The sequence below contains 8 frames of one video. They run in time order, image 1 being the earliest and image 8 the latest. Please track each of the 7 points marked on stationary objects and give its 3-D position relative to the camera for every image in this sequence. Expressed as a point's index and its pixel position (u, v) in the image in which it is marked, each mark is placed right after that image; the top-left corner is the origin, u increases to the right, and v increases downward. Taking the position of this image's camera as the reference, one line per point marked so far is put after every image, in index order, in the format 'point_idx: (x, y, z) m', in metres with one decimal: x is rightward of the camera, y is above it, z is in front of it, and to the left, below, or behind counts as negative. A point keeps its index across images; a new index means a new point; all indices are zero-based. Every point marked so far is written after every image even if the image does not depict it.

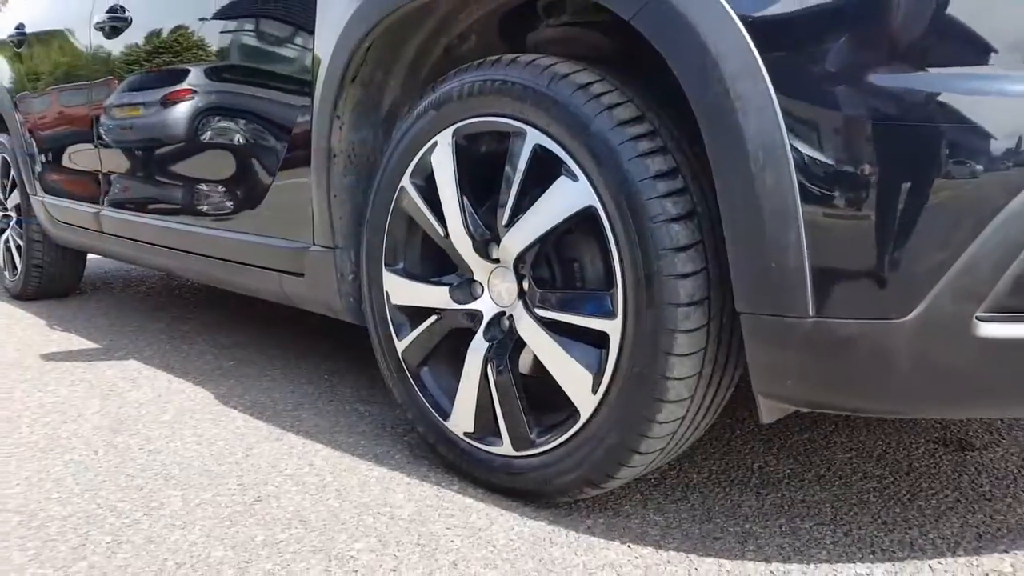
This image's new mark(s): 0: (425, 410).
0: (-0.2, -0.2, +1.6) m
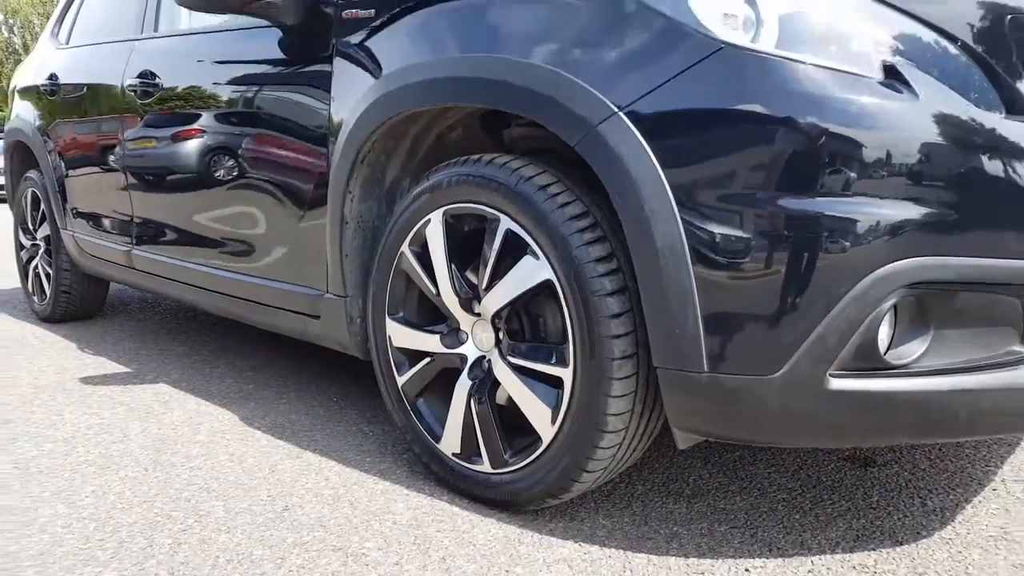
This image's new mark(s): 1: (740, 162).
0: (-0.2, -0.3, +2.0) m
1: (+0.4, +0.2, +1.4) m
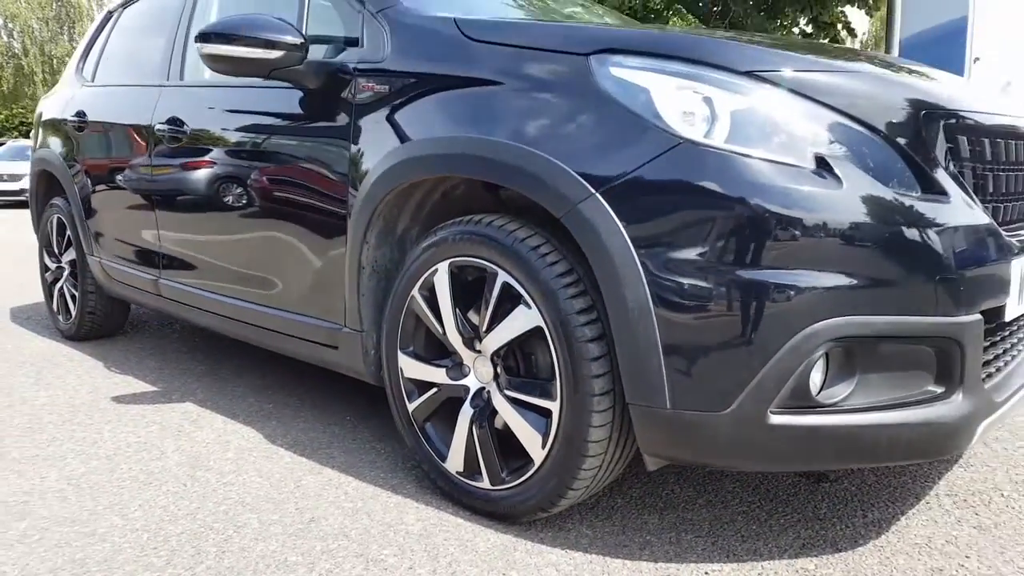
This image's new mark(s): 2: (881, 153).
0: (-0.2, -0.5, +2.3) m
1: (+0.4, +0.1, +1.7) m
2: (+0.8, +0.3, +1.7) m
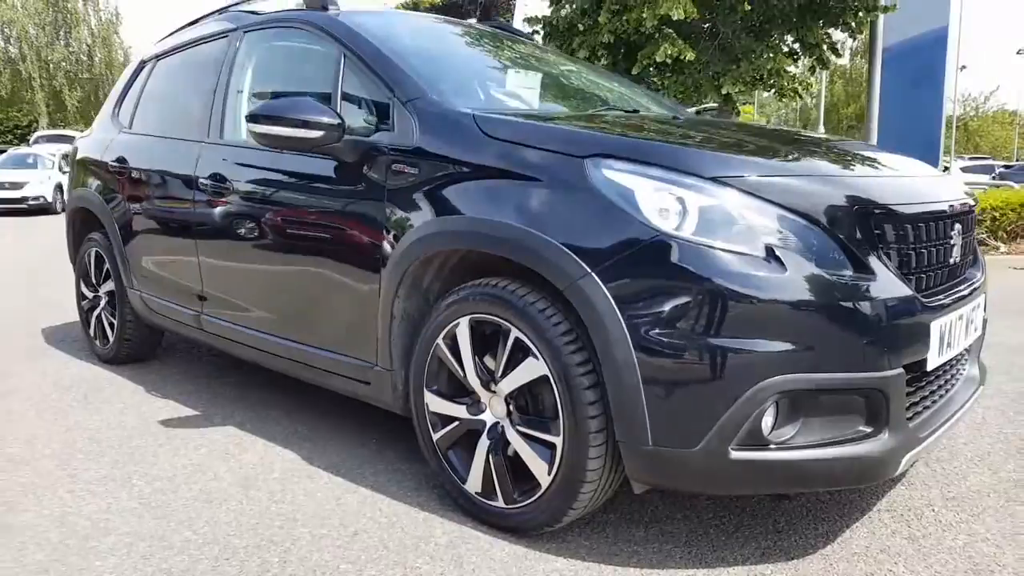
0: (-0.2, -0.6, +2.7) m
1: (+0.4, 0.0, +2.1) m
2: (+0.8, +0.1, +2.1) m
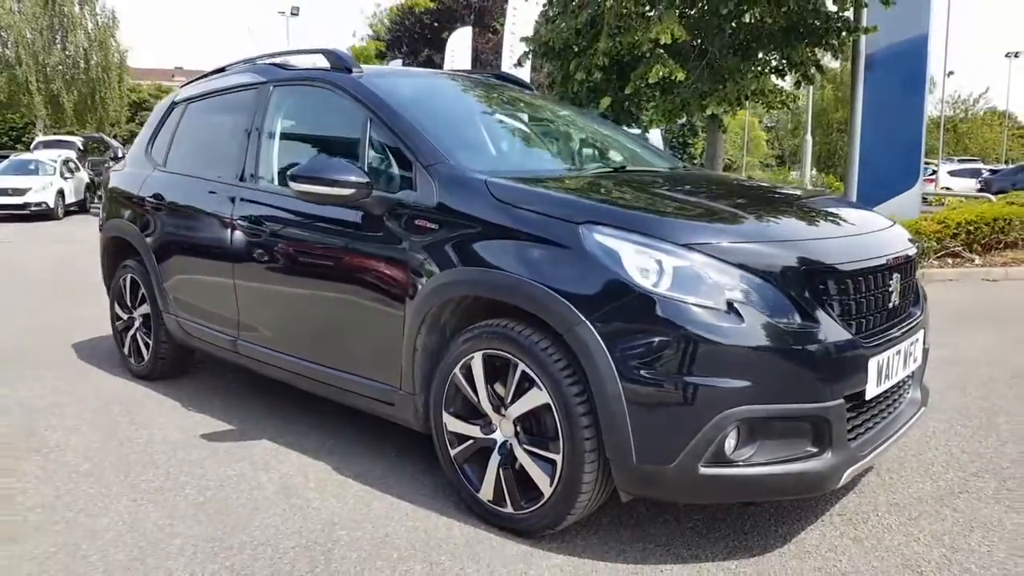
0: (-0.2, -0.8, +3.1) m
1: (+0.4, -0.2, +2.6) m
2: (+0.8, 0.0, +2.6) m
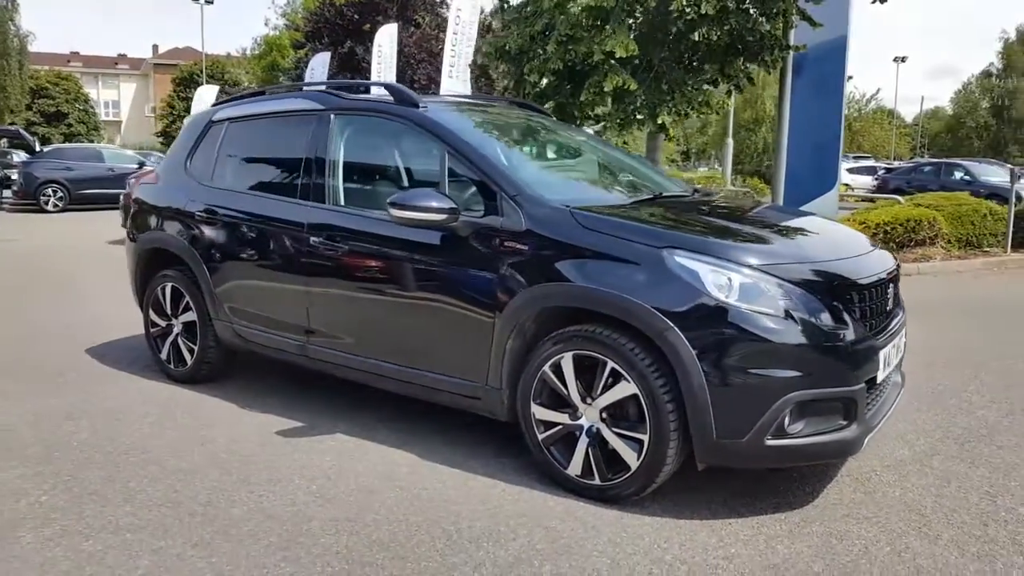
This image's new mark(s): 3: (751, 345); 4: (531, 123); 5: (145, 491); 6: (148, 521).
0: (+0.2, -0.8, +3.7) m
1: (+0.9, -0.2, +3.3) m
2: (+1.2, -0.1, +3.3) m
3: (+0.9, -0.2, +3.3) m
4: (+0.1, +1.1, +5.2) m
5: (-1.7, -0.9, +3.8) m
6: (-1.5, -1.0, +3.5) m
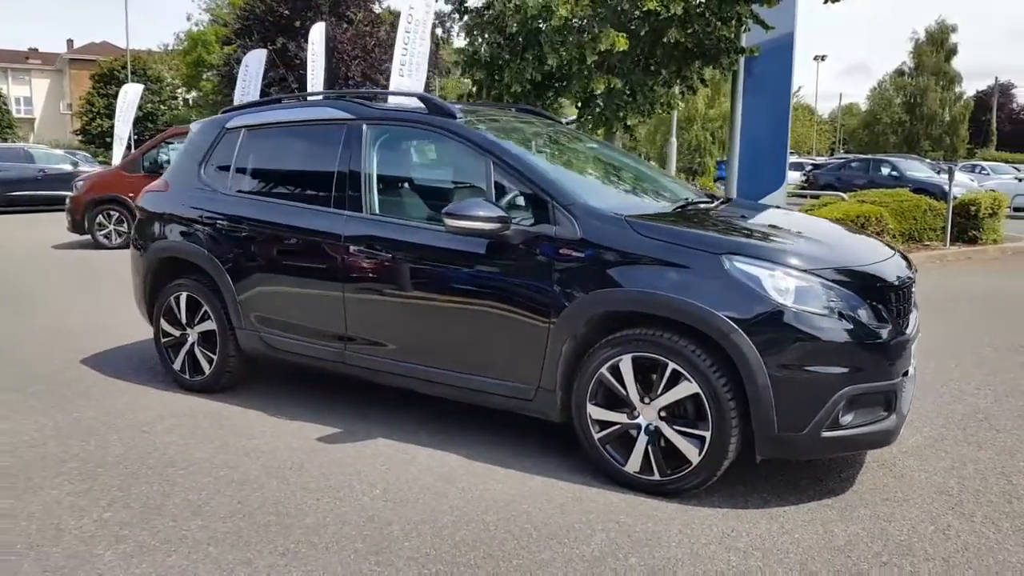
0: (+0.5, -0.8, +3.9) m
1: (+1.2, -0.2, +3.5) m
2: (+1.5, -0.1, +3.6) m
3: (+1.3, -0.2, +3.5) m
4: (+0.3, +1.0, +5.4) m
5: (-1.4, -1.0, +3.8) m
6: (-1.2, -1.0, +3.5) m
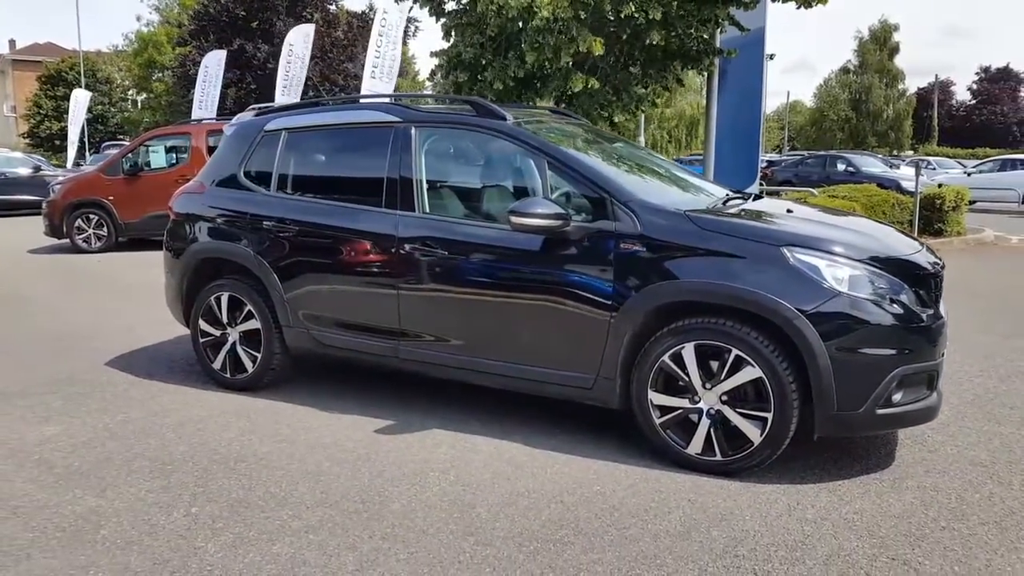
0: (+0.8, -0.8, +4.1) m
1: (+1.5, -0.2, +3.7) m
2: (+1.9, 0.0, +3.9) m
3: (+1.6, -0.2, +3.8) m
4: (+0.5, +1.1, +5.6) m
5: (-1.0, -1.0, +3.9) m
6: (-0.9, -1.0, +3.6) m
